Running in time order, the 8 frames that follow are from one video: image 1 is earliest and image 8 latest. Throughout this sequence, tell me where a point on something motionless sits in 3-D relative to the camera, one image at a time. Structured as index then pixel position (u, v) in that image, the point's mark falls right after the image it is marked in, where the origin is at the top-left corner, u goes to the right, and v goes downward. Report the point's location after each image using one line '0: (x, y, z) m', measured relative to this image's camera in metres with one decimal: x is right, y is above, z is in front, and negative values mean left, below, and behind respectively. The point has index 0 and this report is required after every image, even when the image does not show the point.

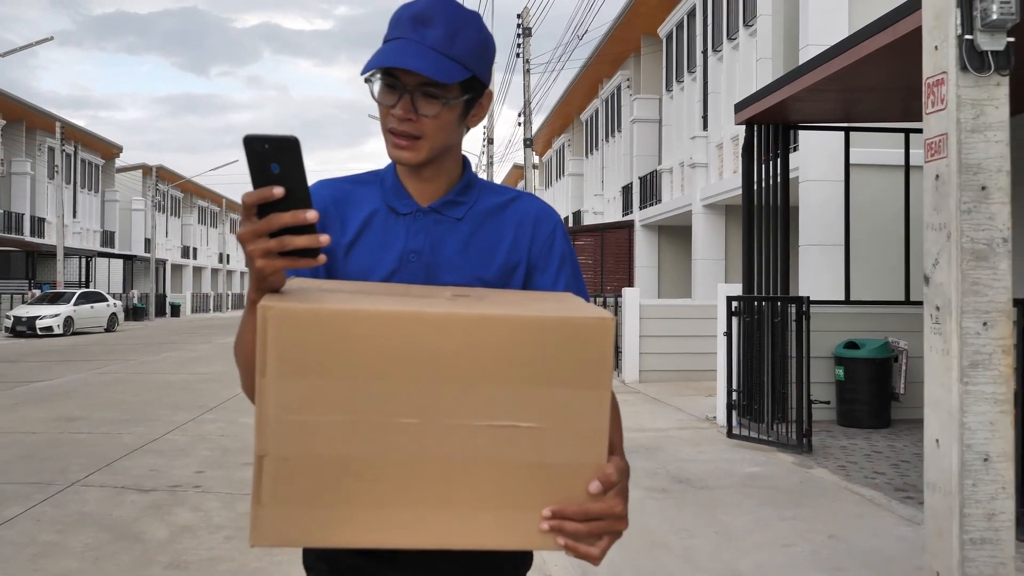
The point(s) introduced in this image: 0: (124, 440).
0: (-3.7, -1.4, +7.4) m
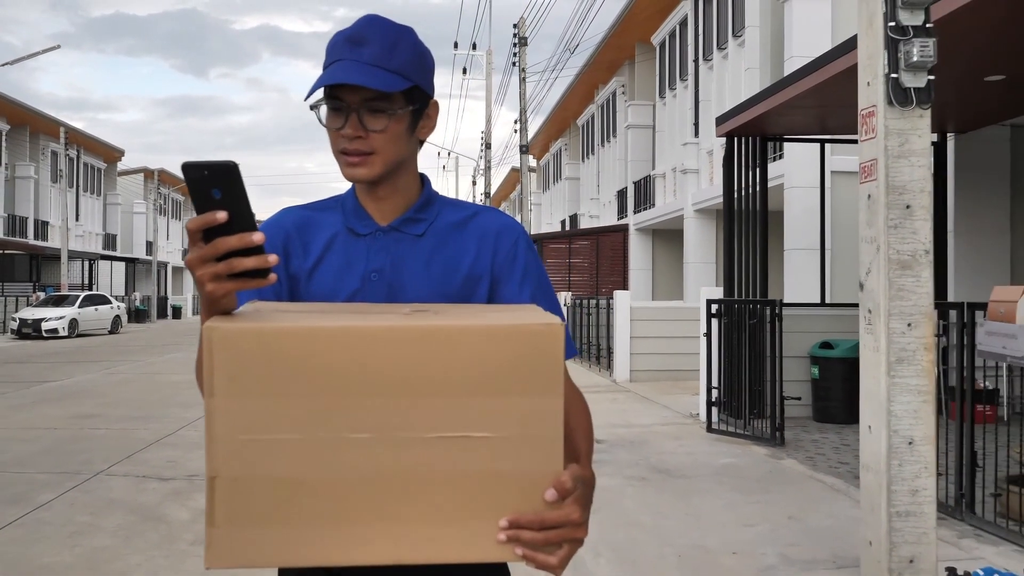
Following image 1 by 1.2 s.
0: (-3.7, -1.5, +7.9) m
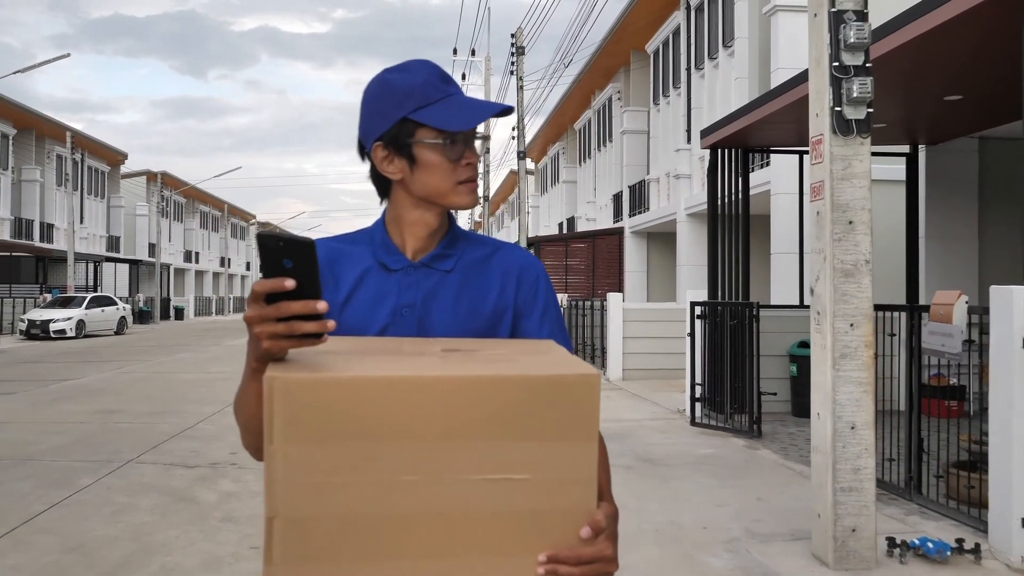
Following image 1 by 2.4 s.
0: (-3.8, -1.5, +8.5) m
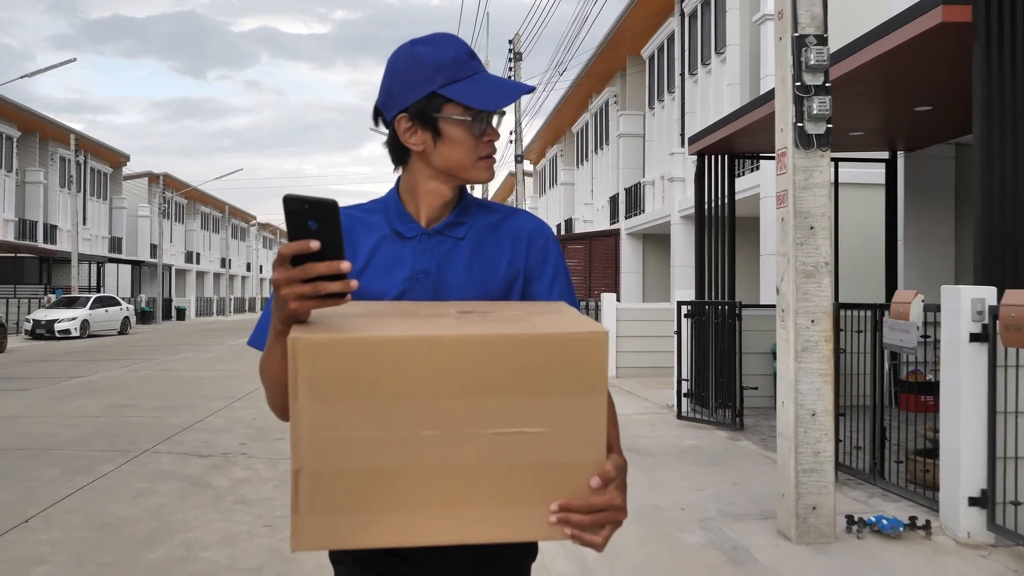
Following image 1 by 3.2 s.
0: (-3.8, -1.5, +8.9) m
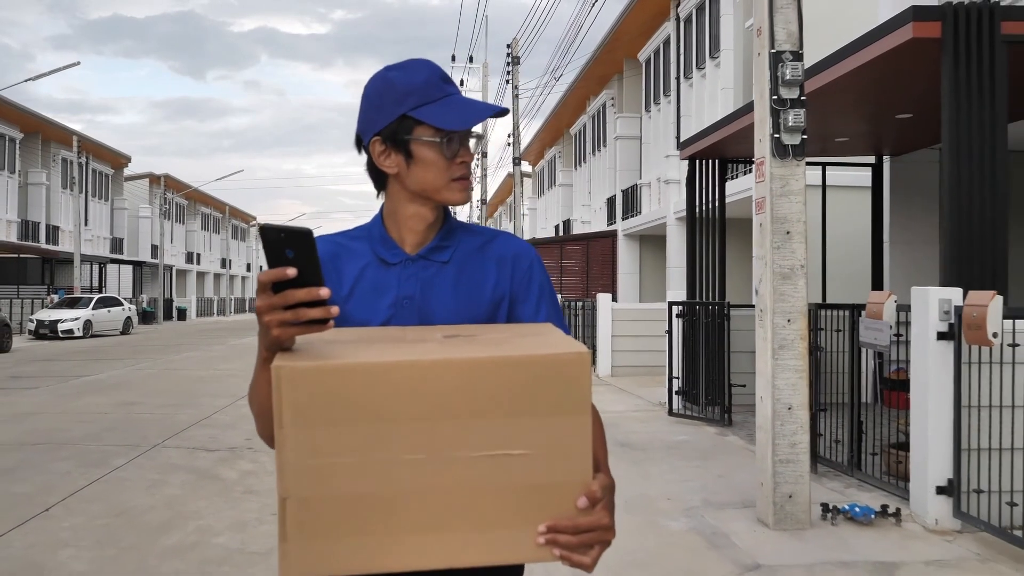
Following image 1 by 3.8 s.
0: (-3.9, -1.5, +9.2) m
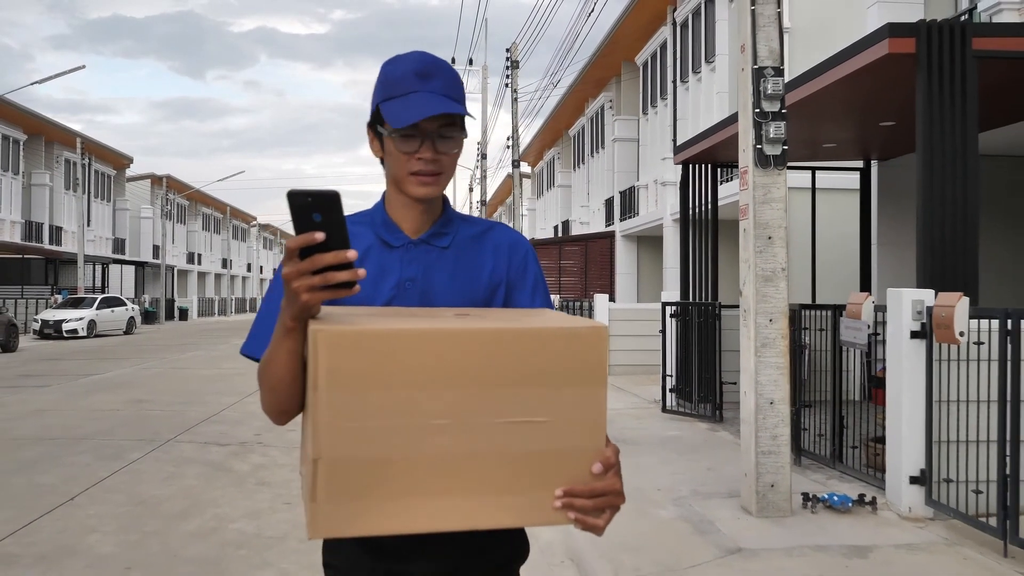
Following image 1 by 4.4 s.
0: (-3.9, -1.5, +9.5) m
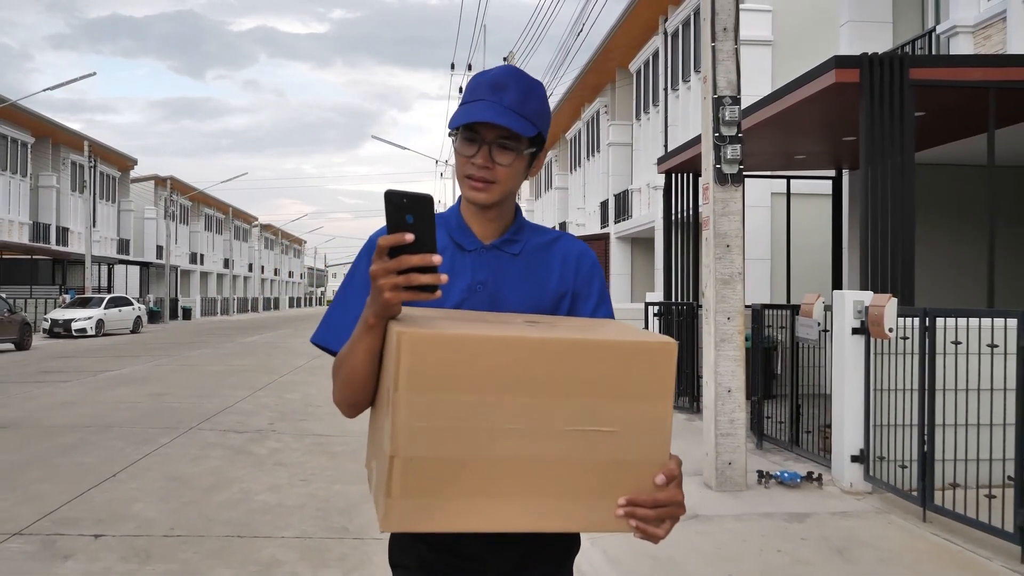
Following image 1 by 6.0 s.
0: (-4.0, -1.5, +10.2) m
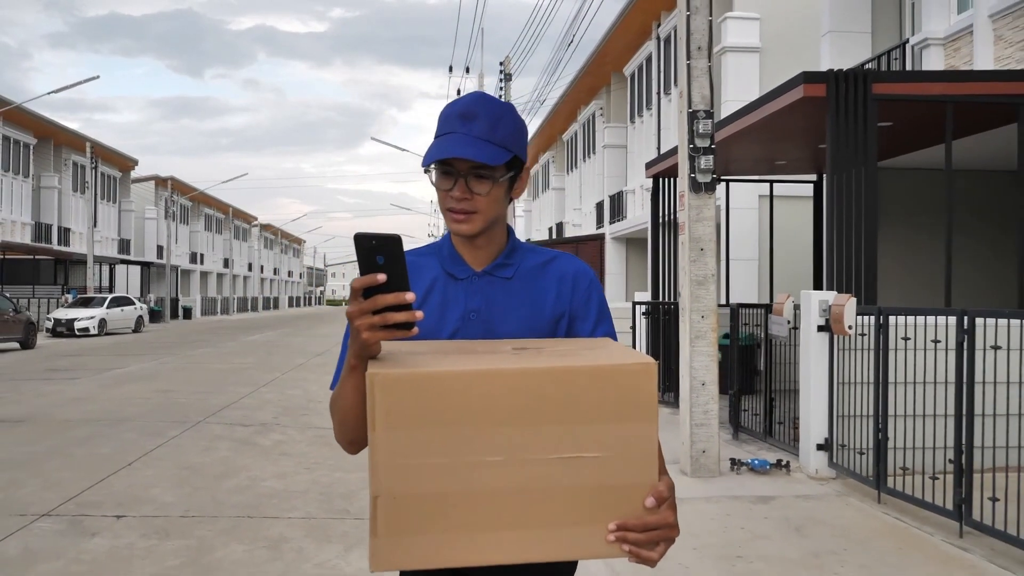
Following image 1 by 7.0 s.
0: (-4.1, -1.5, +10.7) m
